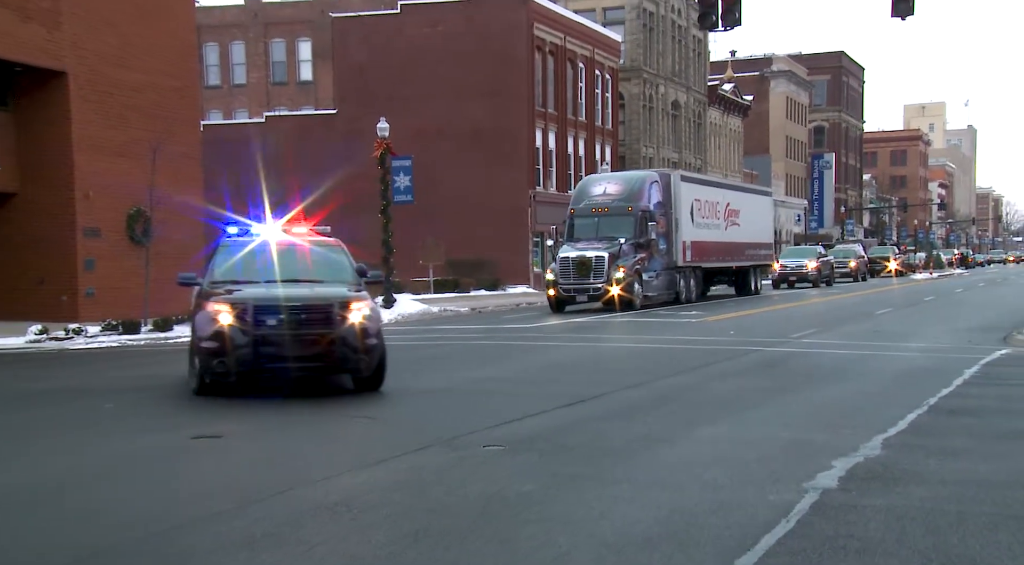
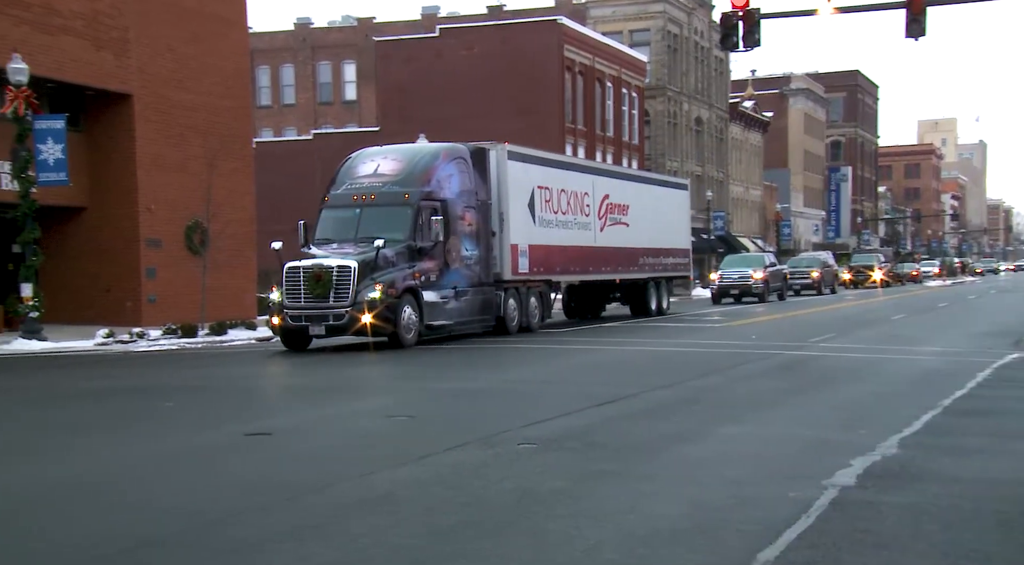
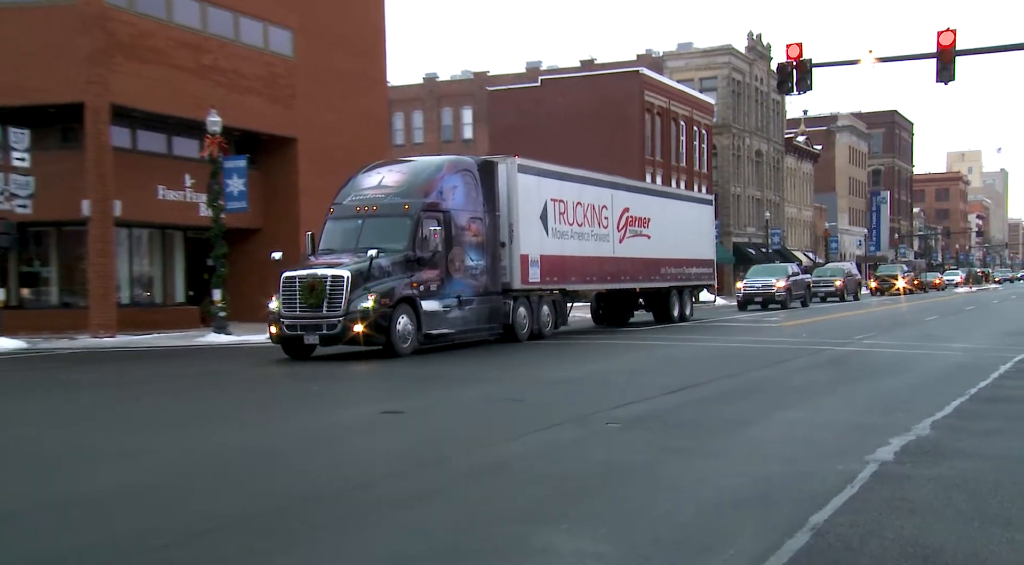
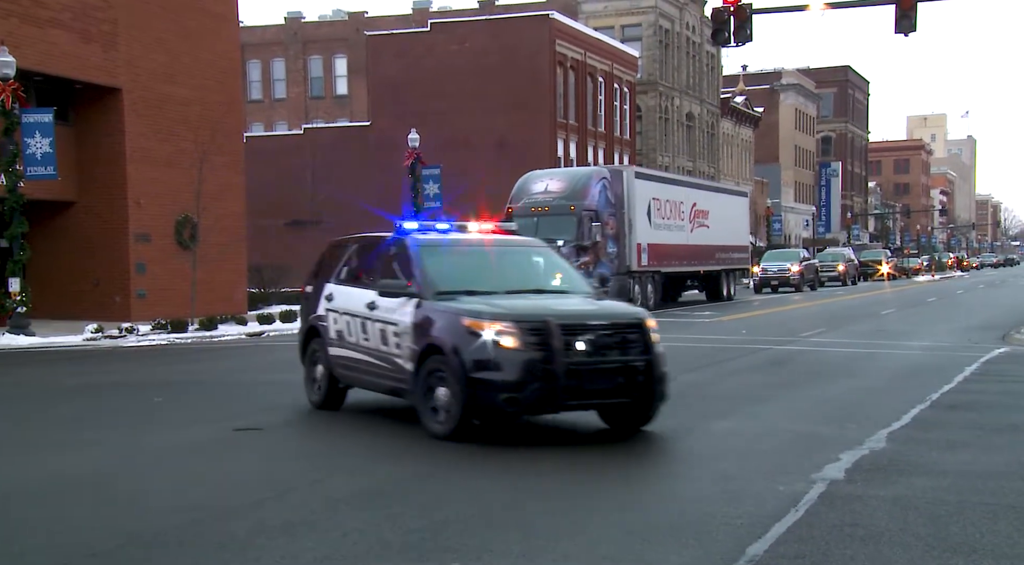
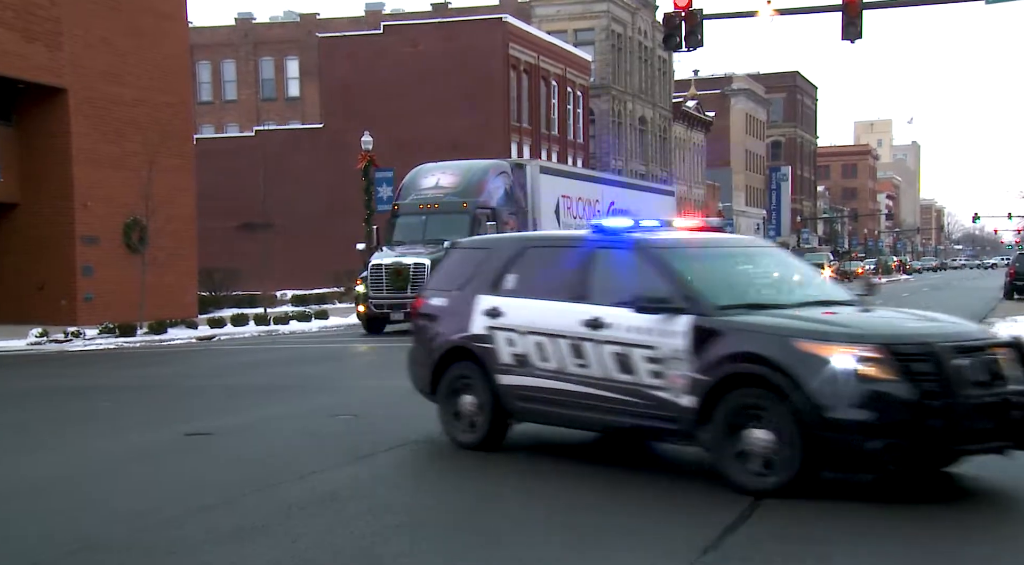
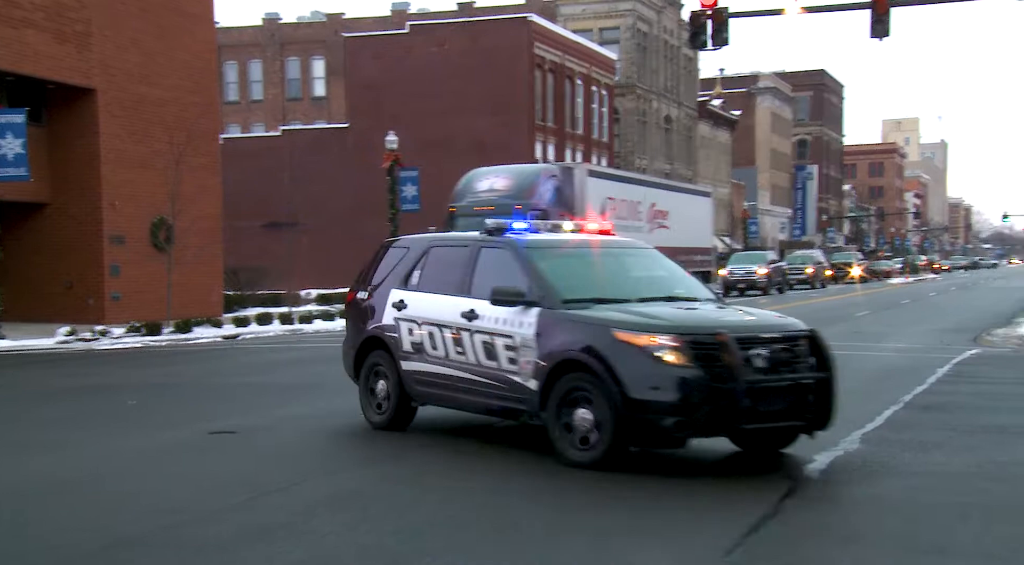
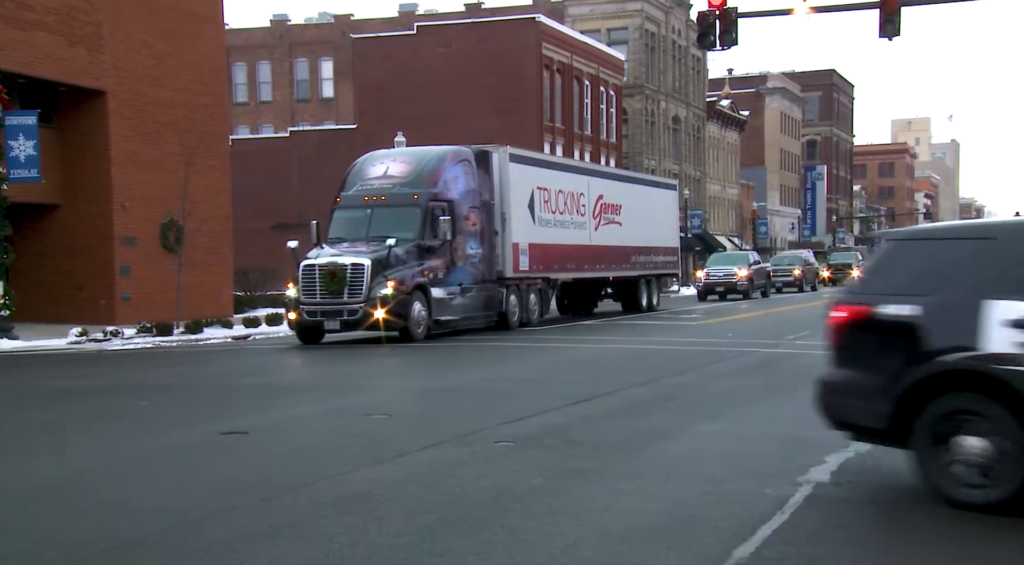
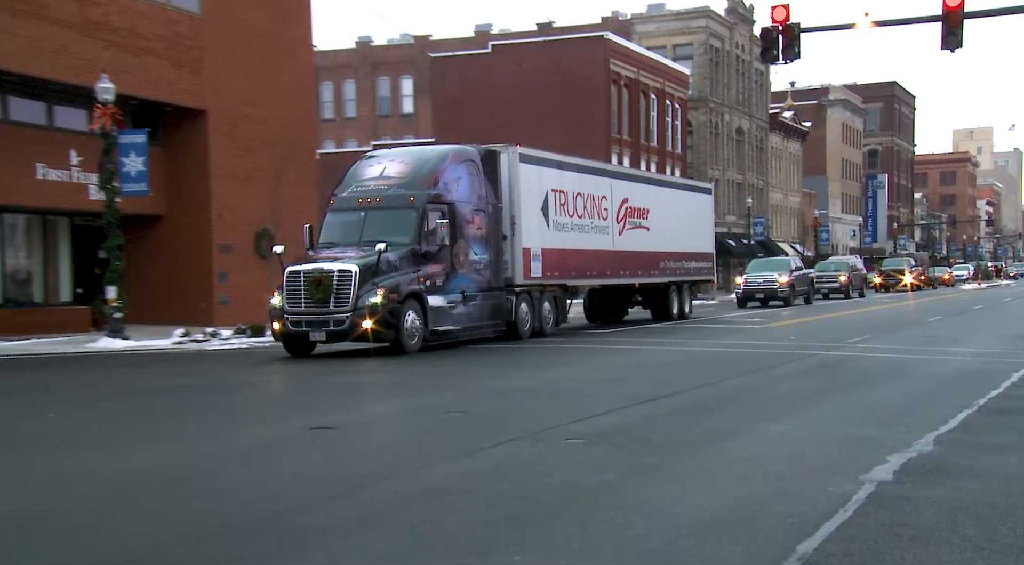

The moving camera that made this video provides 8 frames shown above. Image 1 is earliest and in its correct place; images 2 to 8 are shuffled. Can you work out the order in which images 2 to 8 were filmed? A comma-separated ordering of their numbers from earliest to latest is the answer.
4, 6, 5, 7, 2, 8, 3
